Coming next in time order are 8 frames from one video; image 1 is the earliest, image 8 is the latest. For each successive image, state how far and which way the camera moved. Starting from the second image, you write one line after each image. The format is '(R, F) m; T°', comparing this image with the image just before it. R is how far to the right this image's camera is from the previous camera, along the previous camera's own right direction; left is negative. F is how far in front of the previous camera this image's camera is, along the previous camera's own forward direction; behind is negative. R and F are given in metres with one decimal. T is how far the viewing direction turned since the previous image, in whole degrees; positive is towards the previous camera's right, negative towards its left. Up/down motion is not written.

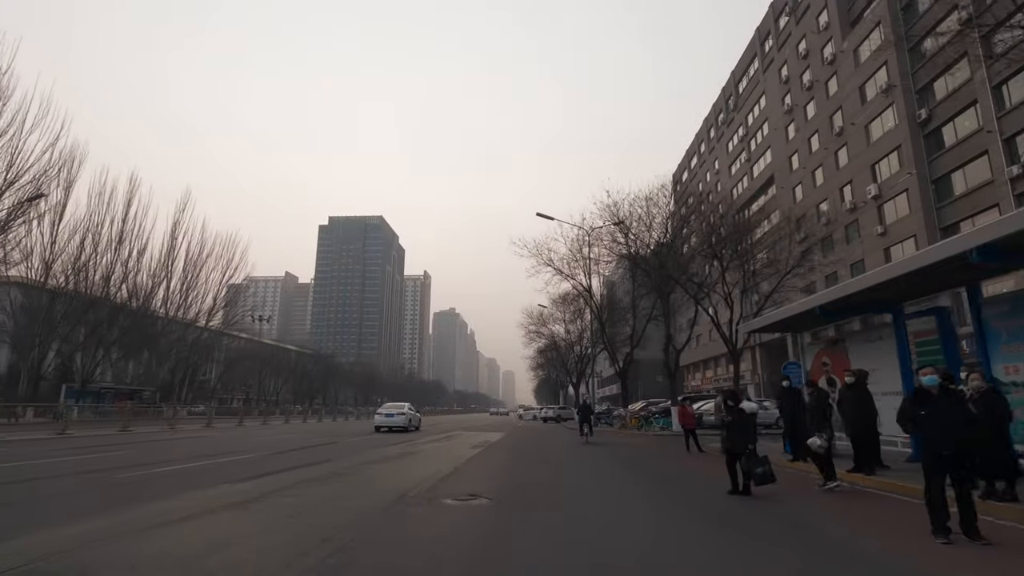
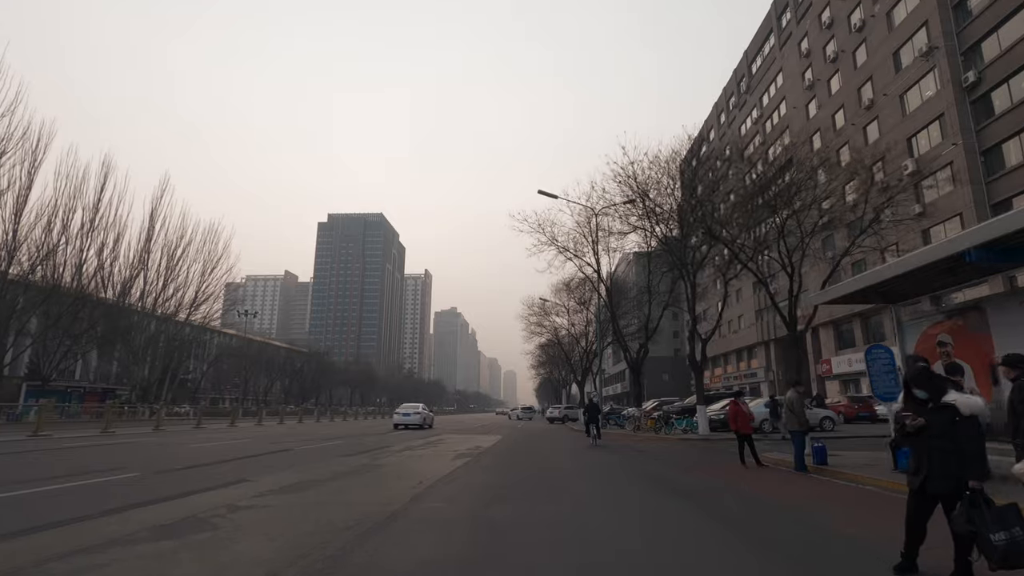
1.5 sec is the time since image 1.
(+0.1, +3.1) m; 0°
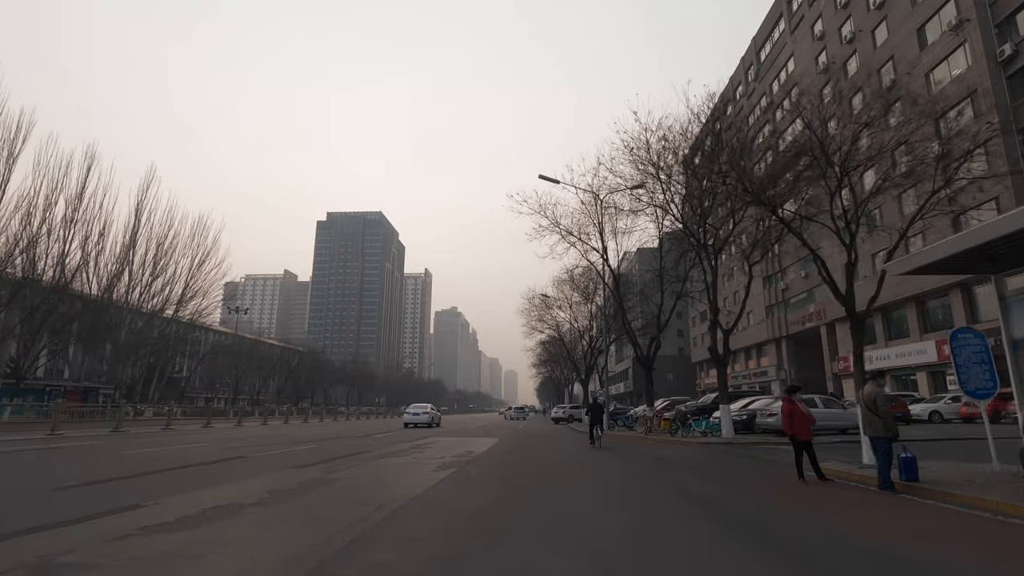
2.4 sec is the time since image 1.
(+0.1, +1.9) m; 0°
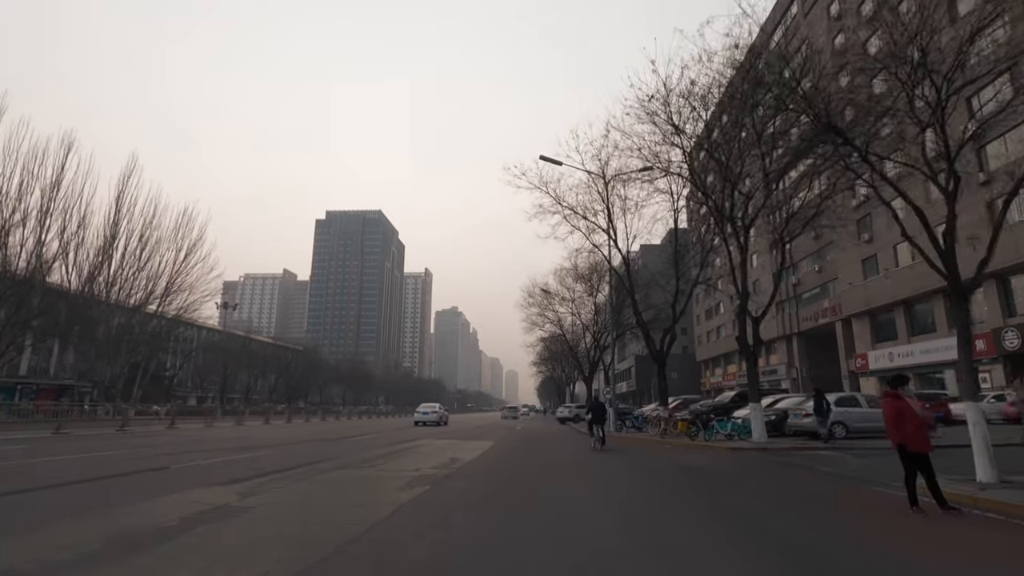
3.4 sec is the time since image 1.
(+0.1, +2.1) m; 0°
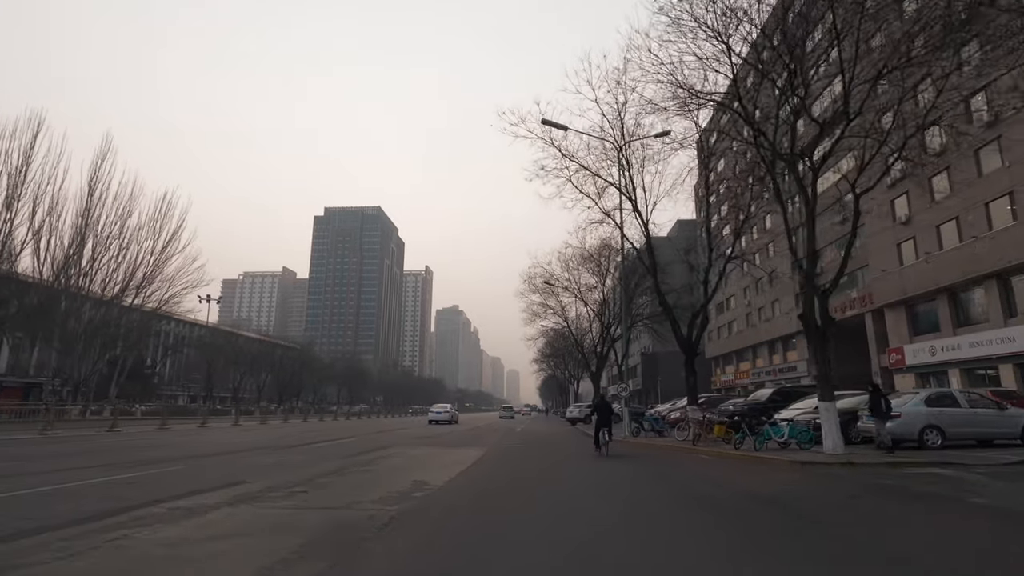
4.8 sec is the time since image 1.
(+0.1, +2.9) m; 0°
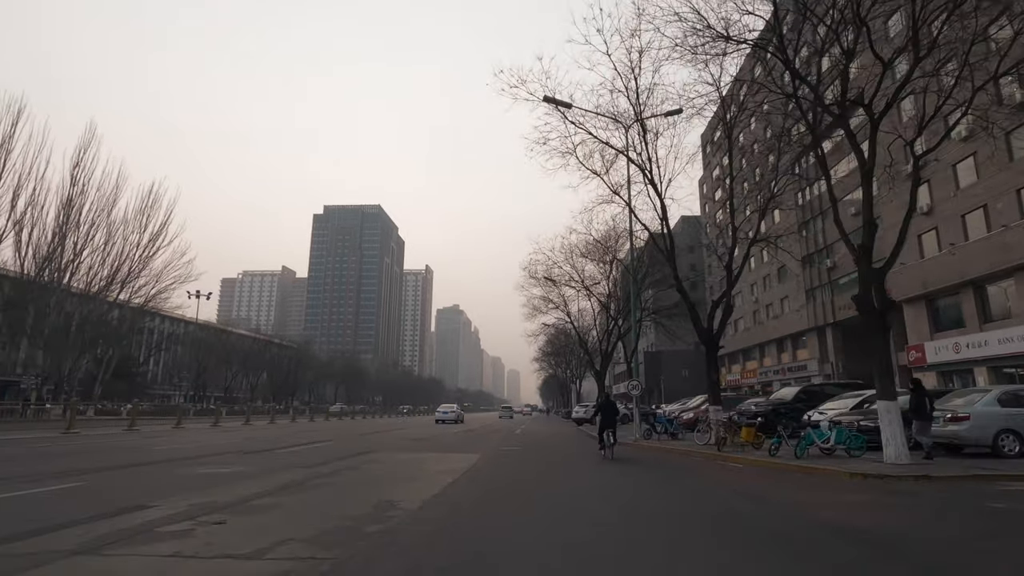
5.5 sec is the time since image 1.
(0.0, +1.6) m; 0°
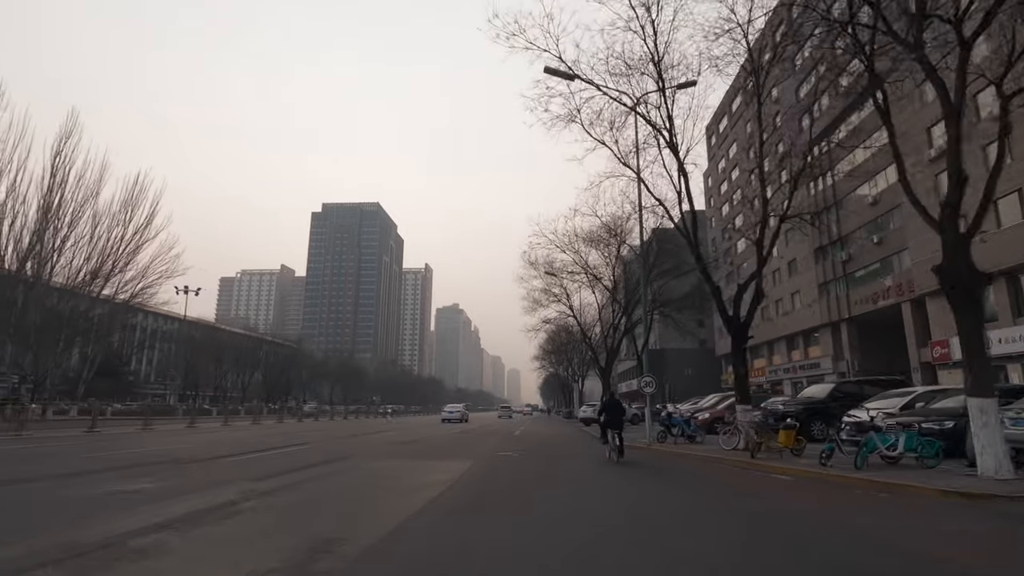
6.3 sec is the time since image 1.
(0.0, +1.6) m; 0°
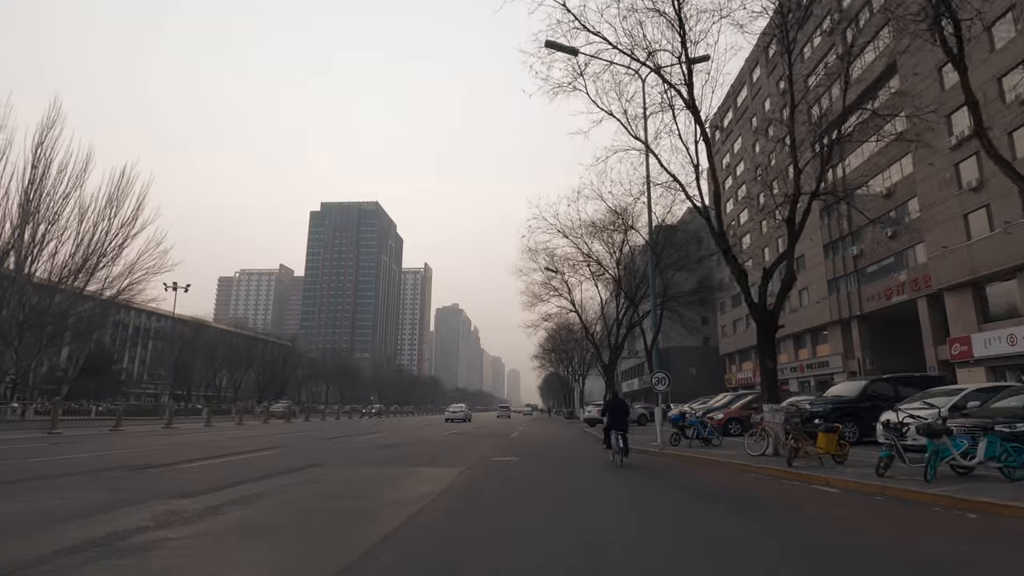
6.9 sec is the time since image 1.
(+0.1, +1.3) m; 0°
